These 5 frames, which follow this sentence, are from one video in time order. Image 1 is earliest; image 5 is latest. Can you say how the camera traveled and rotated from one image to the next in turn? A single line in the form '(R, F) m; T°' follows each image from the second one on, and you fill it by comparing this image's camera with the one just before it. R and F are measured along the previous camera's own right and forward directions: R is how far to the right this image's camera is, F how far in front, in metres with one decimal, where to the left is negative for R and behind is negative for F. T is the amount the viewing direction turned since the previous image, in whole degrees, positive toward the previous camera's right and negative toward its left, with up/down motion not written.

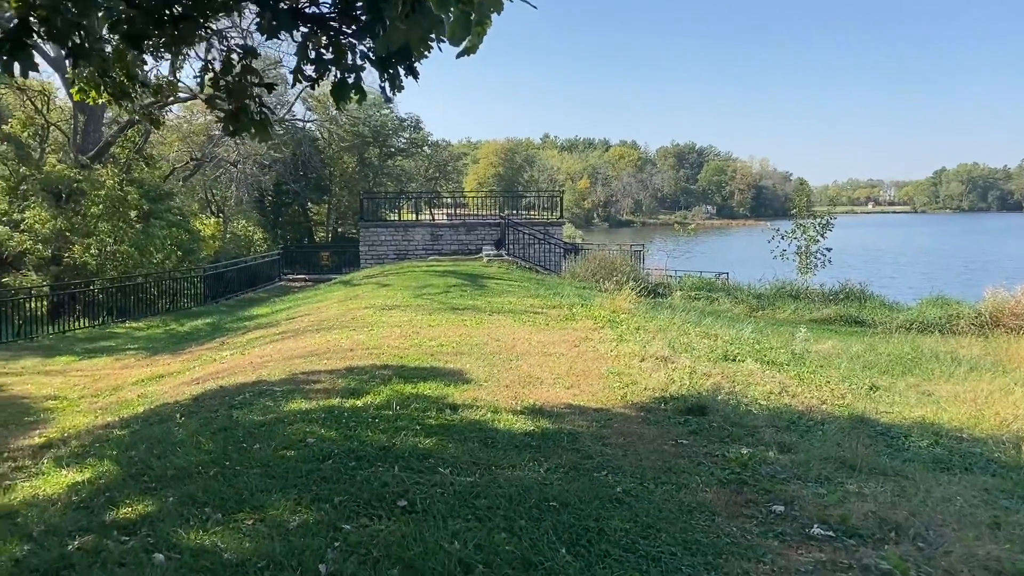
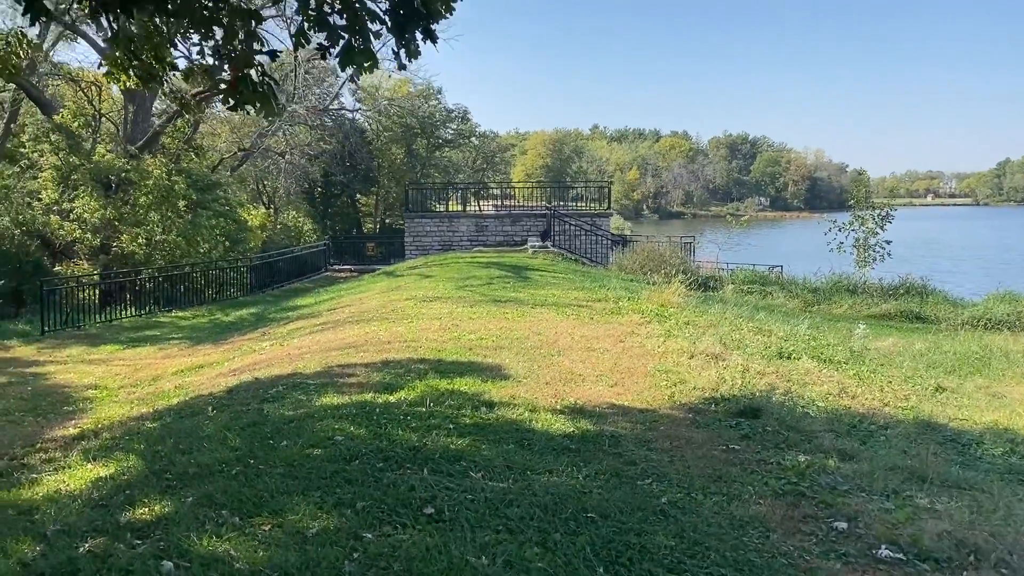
(0.0, +0.3) m; -3°
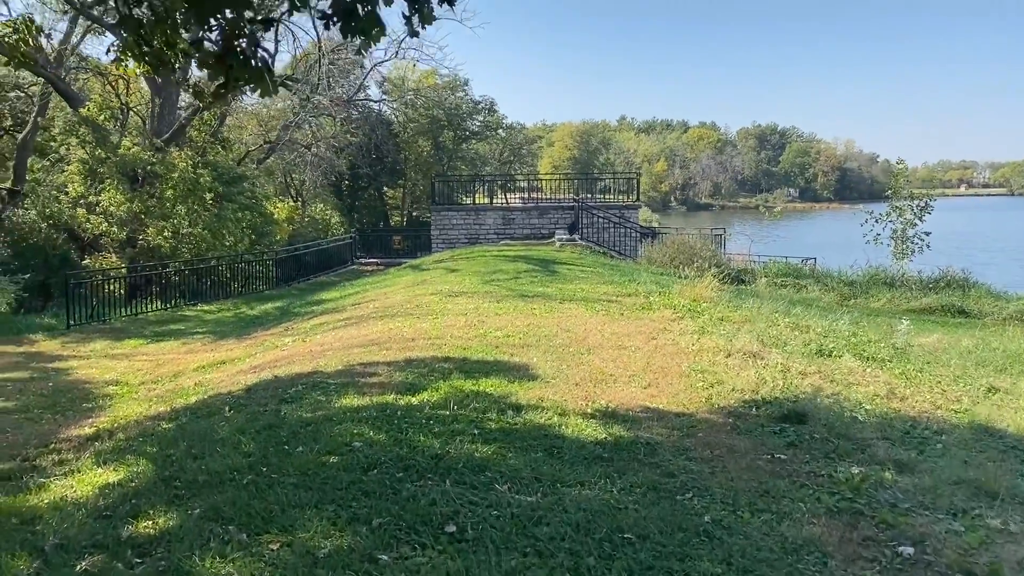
(0.0, +0.3) m; -2°
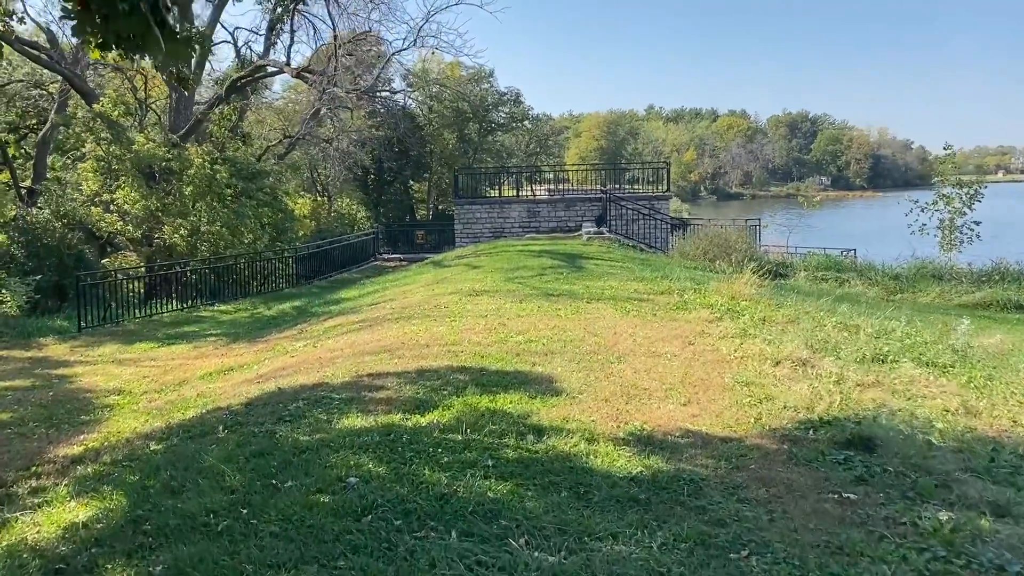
(0.0, +0.6) m; -2°
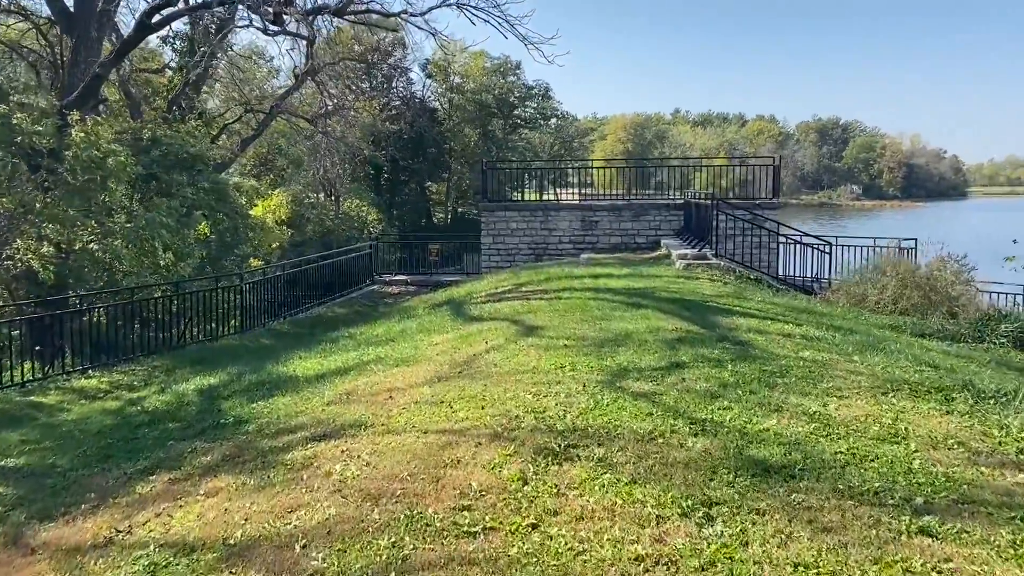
(-0.6, +6.4) m; -1°
